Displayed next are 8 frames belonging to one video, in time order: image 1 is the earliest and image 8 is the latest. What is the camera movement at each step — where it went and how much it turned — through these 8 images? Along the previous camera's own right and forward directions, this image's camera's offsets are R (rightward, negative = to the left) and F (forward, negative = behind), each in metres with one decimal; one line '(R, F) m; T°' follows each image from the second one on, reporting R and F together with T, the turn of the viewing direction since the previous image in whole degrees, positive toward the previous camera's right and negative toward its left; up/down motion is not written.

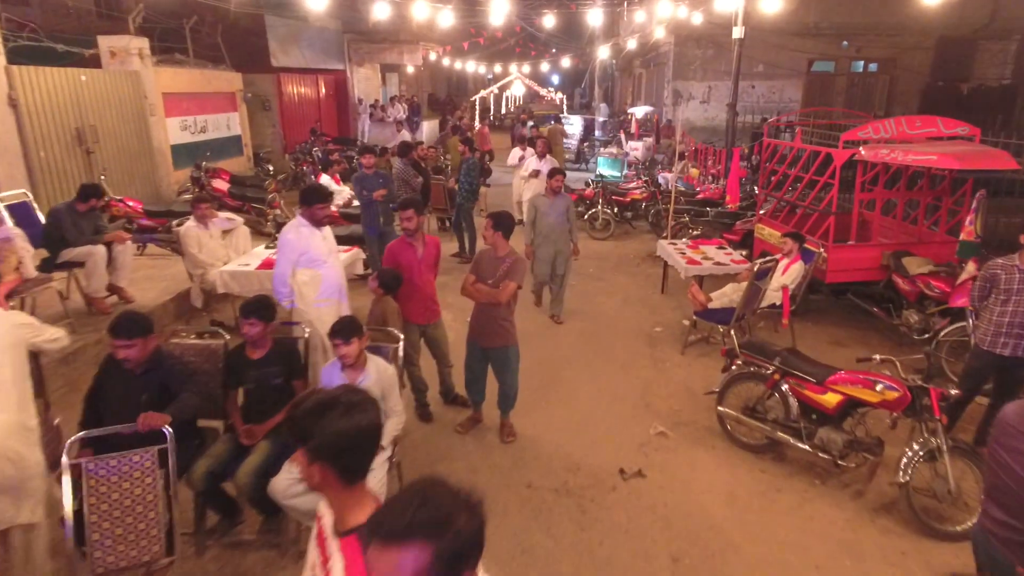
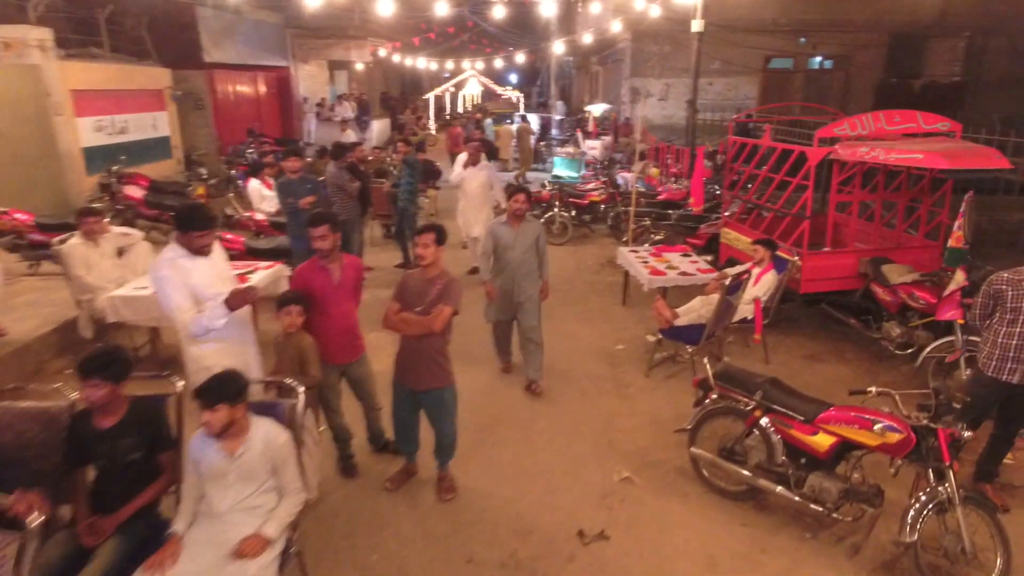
(+0.2, +0.8) m; +3°
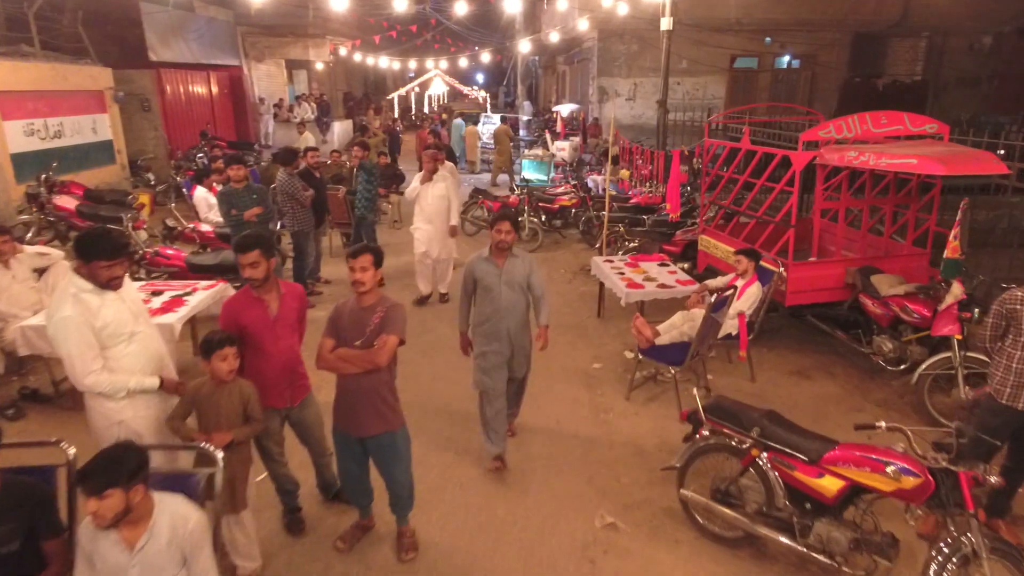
(0.0, +0.5) m; +3°
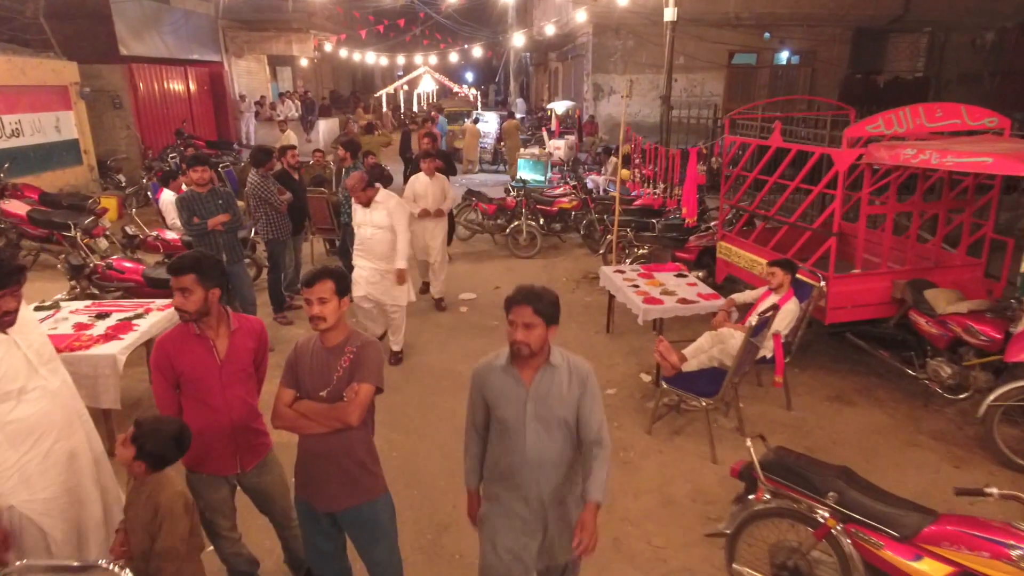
(-0.1, +0.7) m; +1°
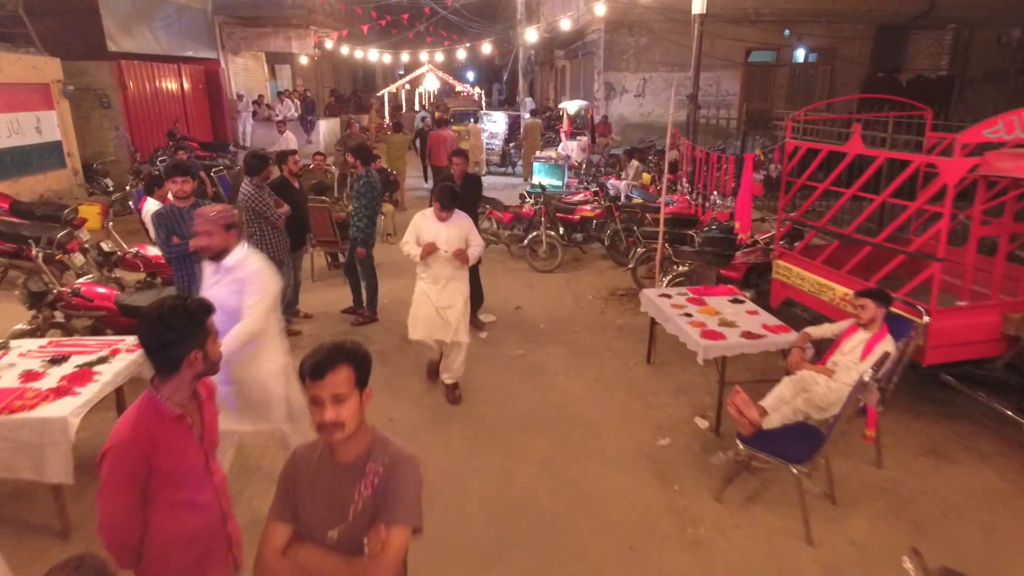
(-0.3, +0.8) m; 0°
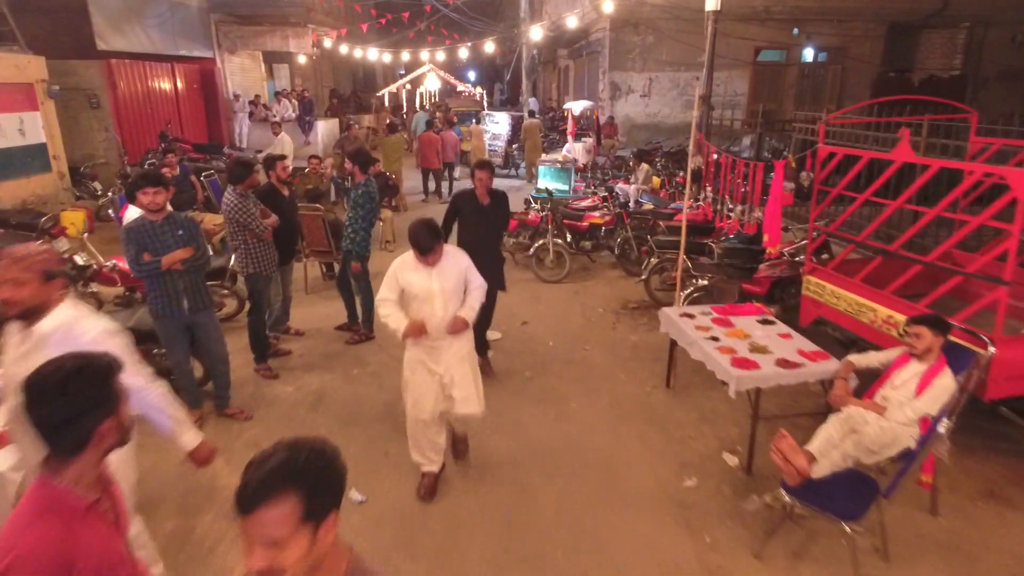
(-0.1, +0.5) m; 0°
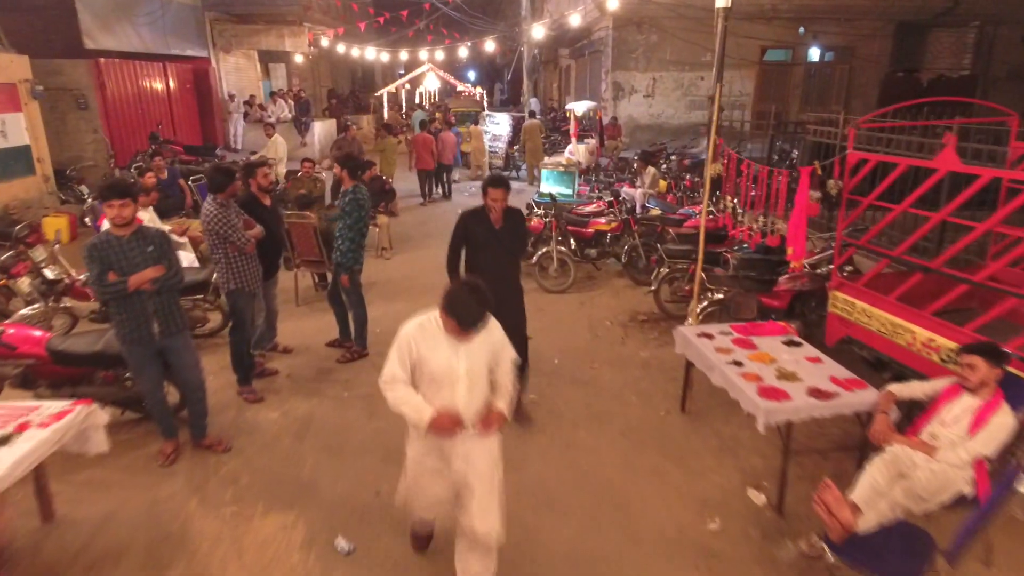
(0.0, +0.4) m; 0°
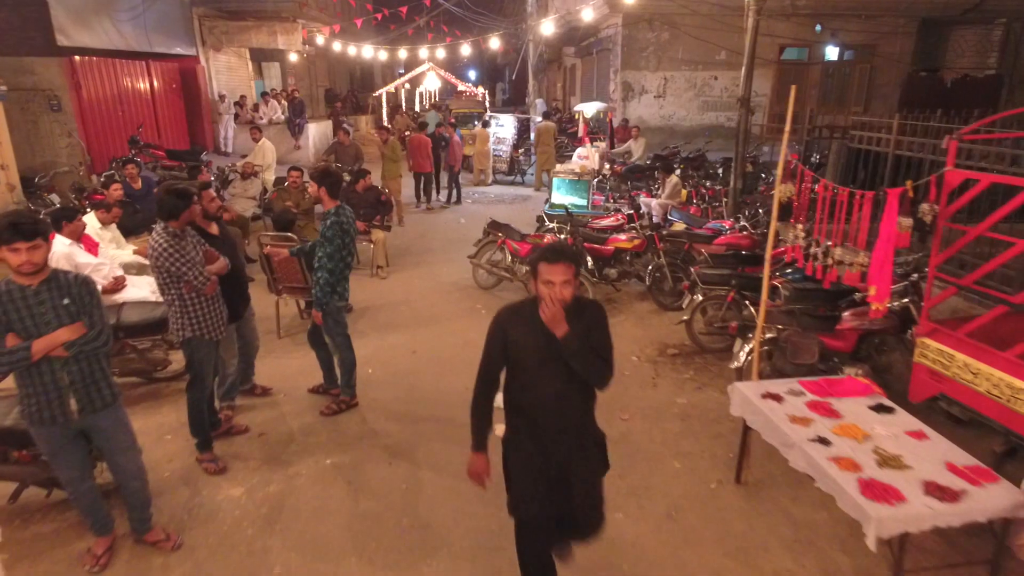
(-0.1, +0.9) m; 0°
